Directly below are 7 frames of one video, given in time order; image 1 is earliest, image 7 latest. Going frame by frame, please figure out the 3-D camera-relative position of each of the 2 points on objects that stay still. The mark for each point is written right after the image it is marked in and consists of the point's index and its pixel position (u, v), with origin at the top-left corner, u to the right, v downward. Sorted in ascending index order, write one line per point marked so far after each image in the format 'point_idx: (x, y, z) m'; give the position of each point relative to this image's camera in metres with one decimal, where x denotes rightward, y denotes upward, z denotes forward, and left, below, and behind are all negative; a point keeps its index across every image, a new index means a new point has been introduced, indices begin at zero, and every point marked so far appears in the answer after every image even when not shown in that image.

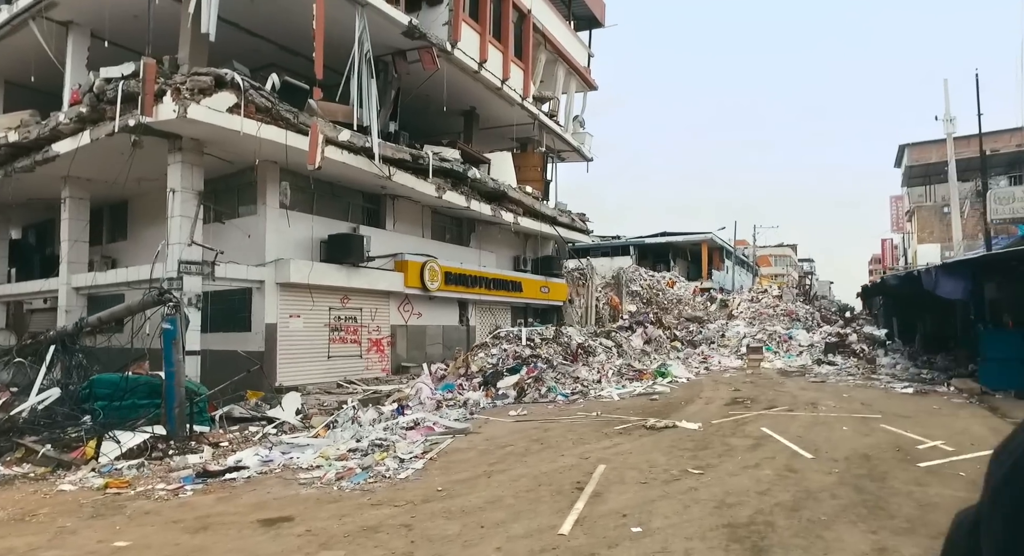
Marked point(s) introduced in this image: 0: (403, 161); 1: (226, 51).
0: (-2.3, +2.5, +13.6) m
1: (-6.0, +4.9, +13.4) m
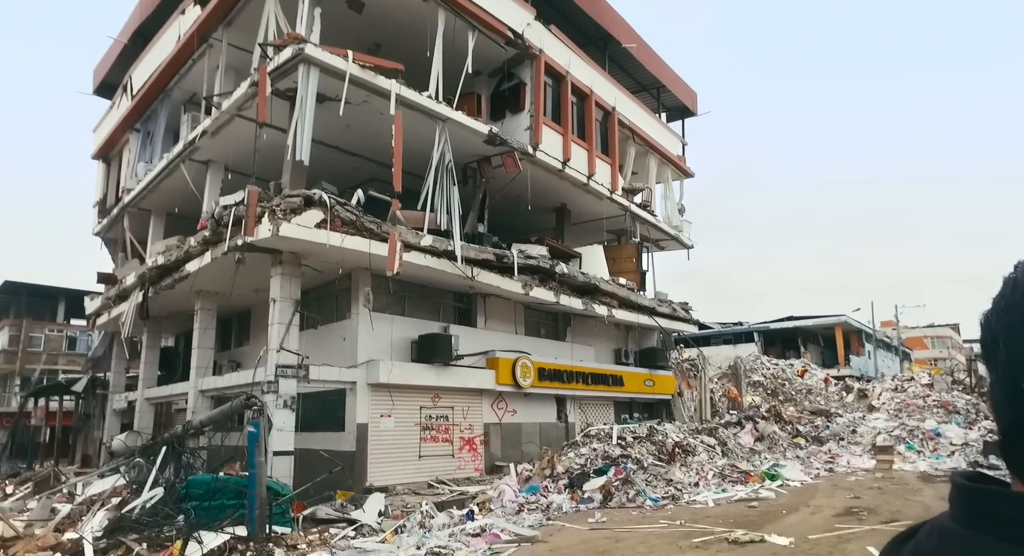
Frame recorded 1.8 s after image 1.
0: (-0.5, +0.4, +14.0) m
1: (-4.2, +2.6, +14.8) m
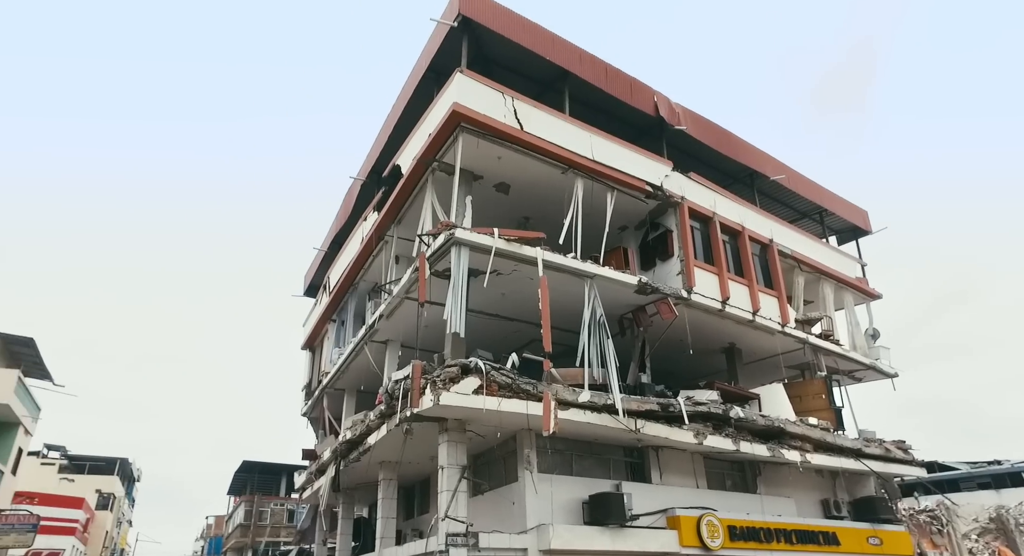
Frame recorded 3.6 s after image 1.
0: (+3.0, -2.8, +13.5) m
1: (-0.5, -1.4, +15.8) m
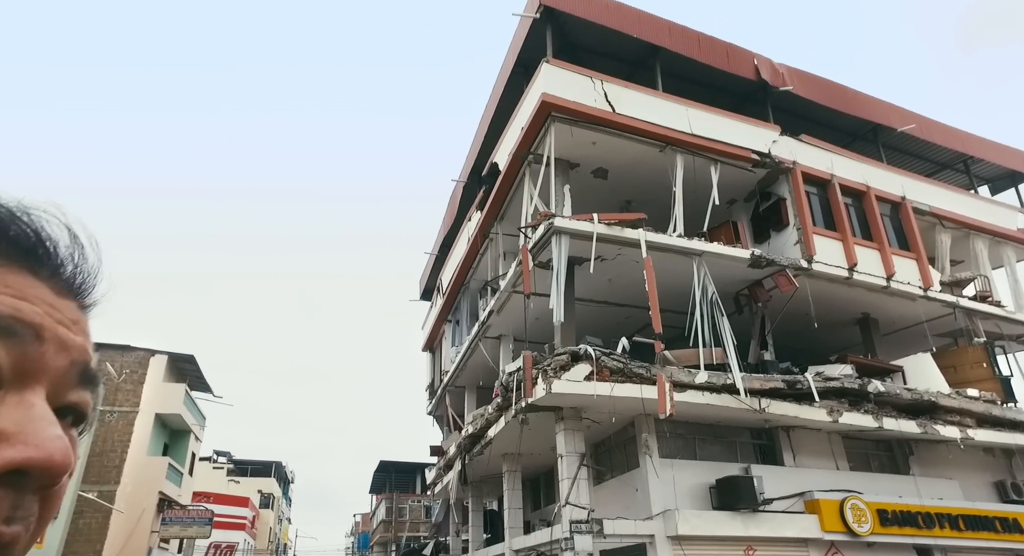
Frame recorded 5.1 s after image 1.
0: (+5.4, -2.3, +12.8) m
1: (+2.3, -1.1, +15.6) m
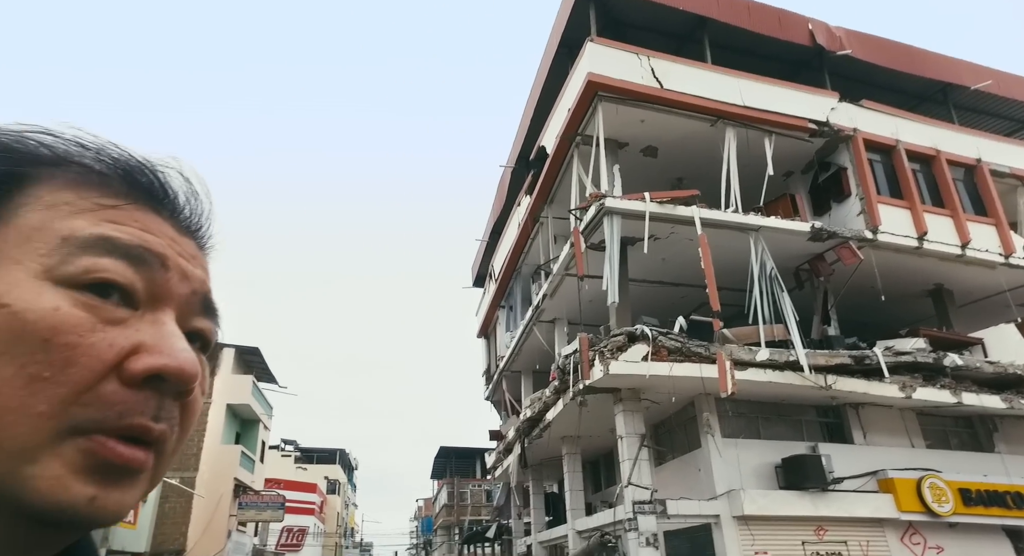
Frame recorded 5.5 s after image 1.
0: (+6.6, -1.7, +12.4) m
1: (+3.6, -0.6, +15.4) m
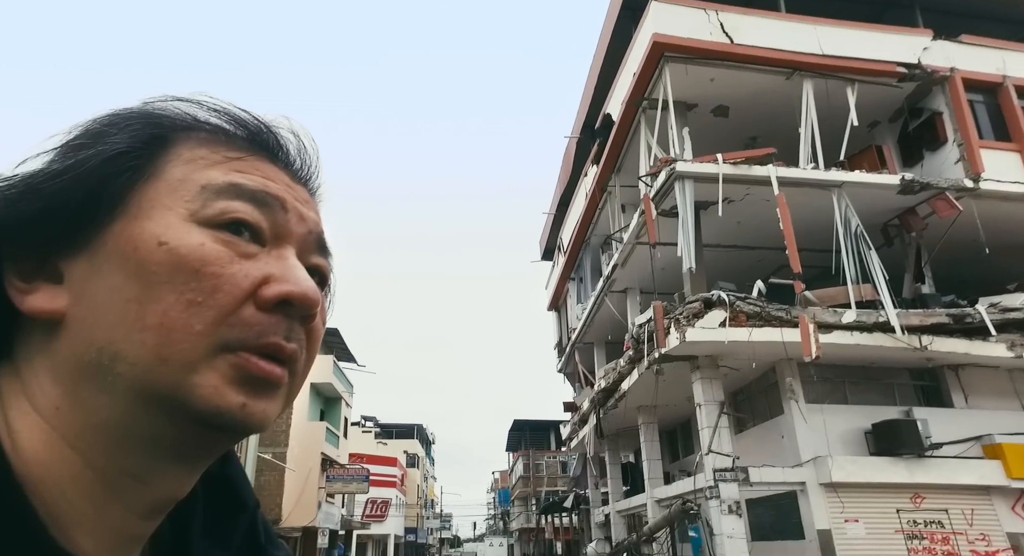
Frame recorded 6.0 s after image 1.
0: (+8.0, -0.9, +11.7) m
1: (+5.3, +0.2, +15.0) m
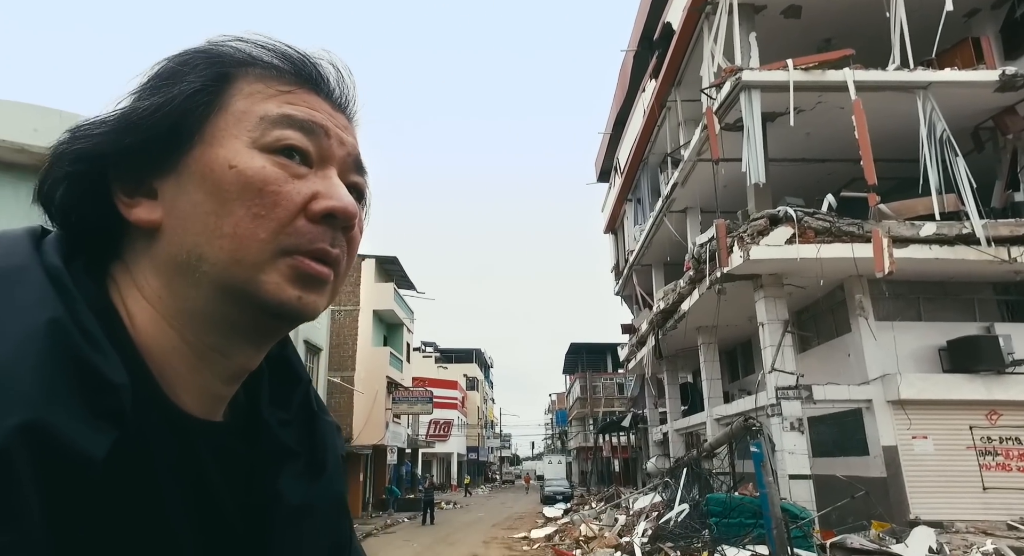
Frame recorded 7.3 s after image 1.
0: (+9.0, +0.7, +10.9) m
1: (+6.6, +2.2, +14.3) m
